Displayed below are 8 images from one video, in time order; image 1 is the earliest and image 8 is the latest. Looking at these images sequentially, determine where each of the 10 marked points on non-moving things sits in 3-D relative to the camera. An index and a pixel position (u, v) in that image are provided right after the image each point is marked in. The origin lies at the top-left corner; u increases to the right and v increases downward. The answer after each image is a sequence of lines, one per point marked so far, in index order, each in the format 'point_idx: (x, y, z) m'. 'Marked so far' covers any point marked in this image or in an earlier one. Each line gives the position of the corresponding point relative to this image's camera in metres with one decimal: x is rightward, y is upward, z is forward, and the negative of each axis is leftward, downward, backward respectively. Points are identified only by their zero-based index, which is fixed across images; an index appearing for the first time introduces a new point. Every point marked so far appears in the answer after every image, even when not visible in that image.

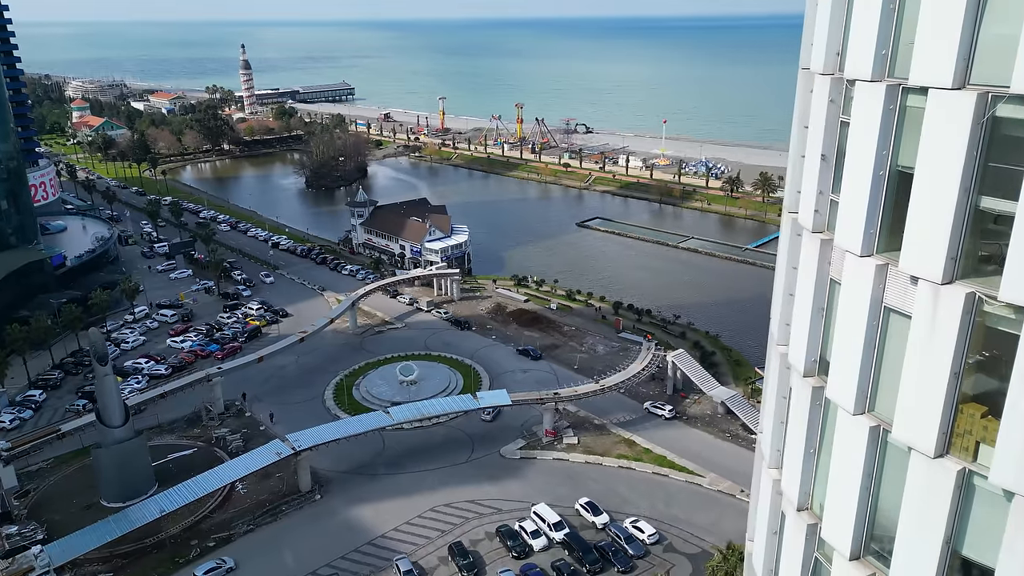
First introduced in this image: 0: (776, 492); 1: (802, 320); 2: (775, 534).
0: (+3.8, -3.0, +10.4) m
1: (+3.7, -0.4, +9.3) m
2: (+3.9, -3.6, +10.5) m
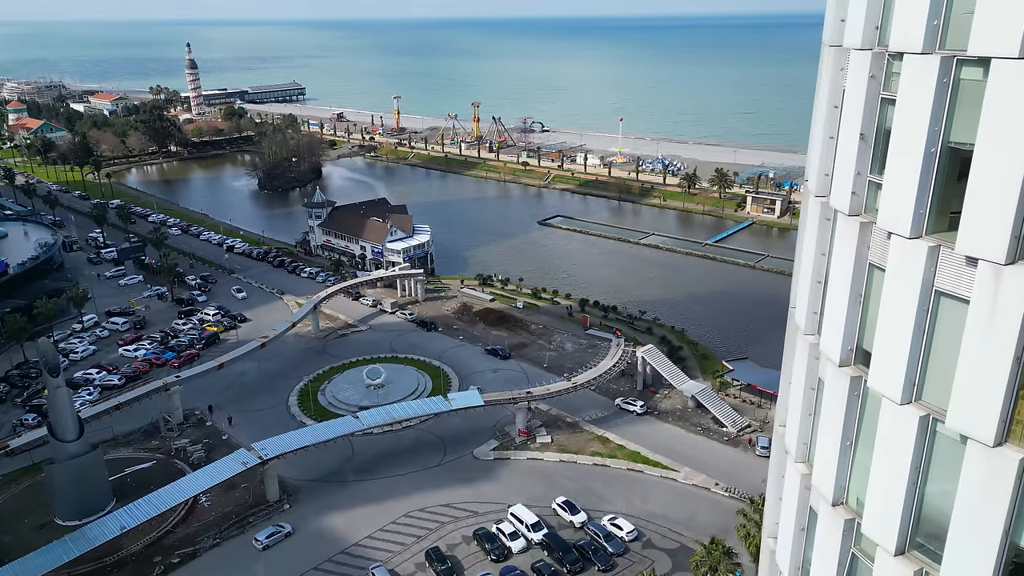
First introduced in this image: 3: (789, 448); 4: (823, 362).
0: (+4.1, -2.8, +10.0) m
1: (+4.0, -0.2, +8.9) m
2: (+4.1, -3.4, +10.2) m
3: (+4.0, -2.3, +10.4) m
4: (+4.1, -1.0, +9.4) m
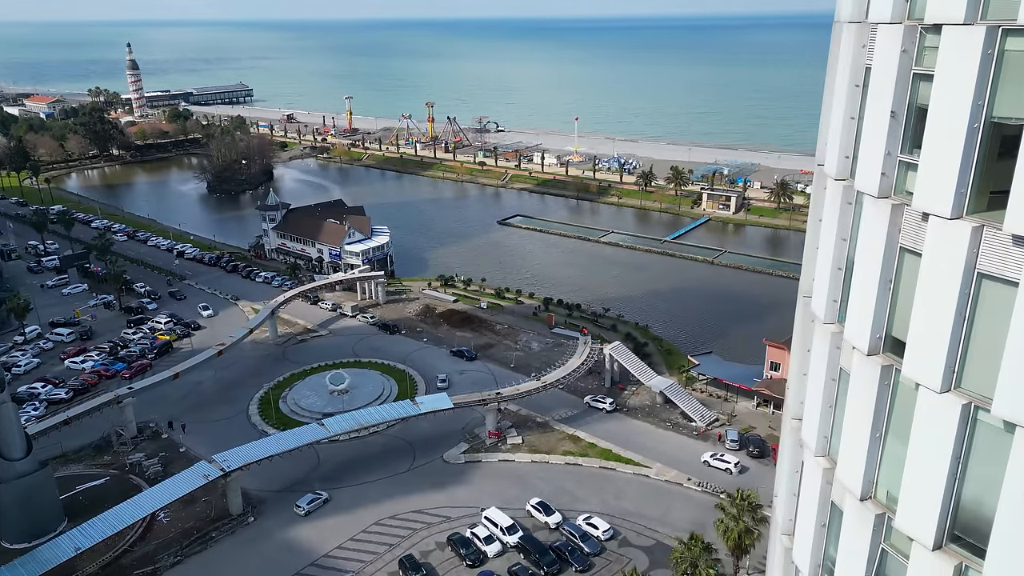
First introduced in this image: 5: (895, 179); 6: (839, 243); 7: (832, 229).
0: (+4.2, -2.6, +9.7) m
1: (+4.2, 0.0, +8.6) m
2: (+4.3, -3.3, +9.8) m
3: (+4.1, -2.2, +10.1) m
4: (+4.2, -0.8, +9.0) m
5: (+4.3, +1.2, +8.1) m
6: (+4.2, +0.6, +9.1) m
7: (+4.1, +0.8, +9.2) m
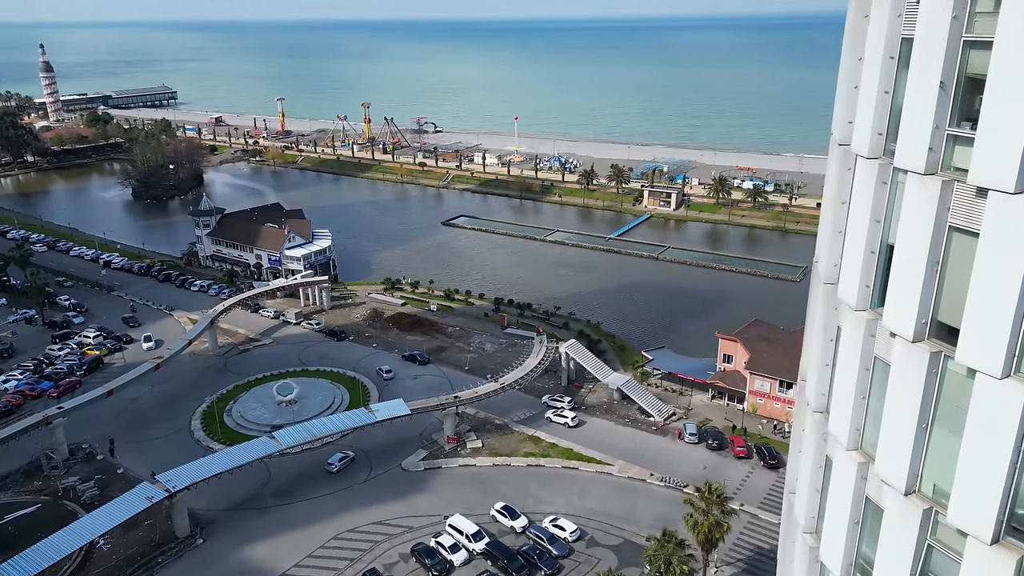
0: (+4.5, -2.4, +9.2) m
1: (+4.4, +0.2, +8.1) m
2: (+4.5, -3.1, +9.4) m
3: (+4.3, -2.0, +9.6) m
4: (+4.5, -0.6, +8.6) m
5: (+4.6, +1.4, +7.6) m
6: (+4.4, +0.8, +8.6) m
7: (+4.3, +1.0, +8.8) m
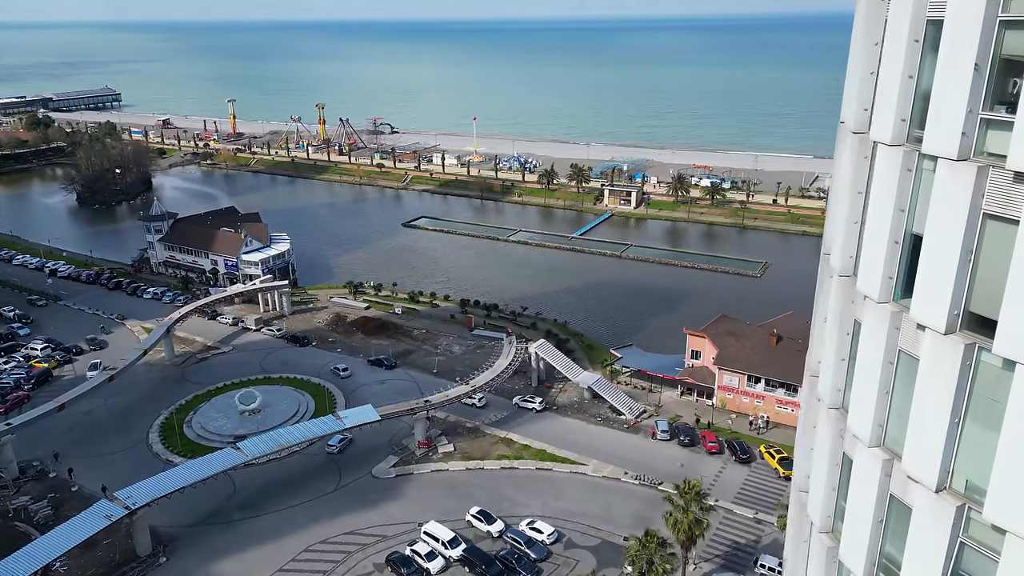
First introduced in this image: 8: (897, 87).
0: (+4.7, -2.3, +8.9) m
1: (+4.6, +0.3, +7.8) m
2: (+4.7, -3.0, +9.1) m
3: (+4.5, -1.9, +9.4) m
4: (+4.6, -0.5, +8.3) m
5: (+4.8, +1.5, +7.4) m
6: (+4.5, +0.9, +8.4) m
7: (+4.4, +1.1, +8.5) m
8: (+4.4, +2.3, +8.2) m
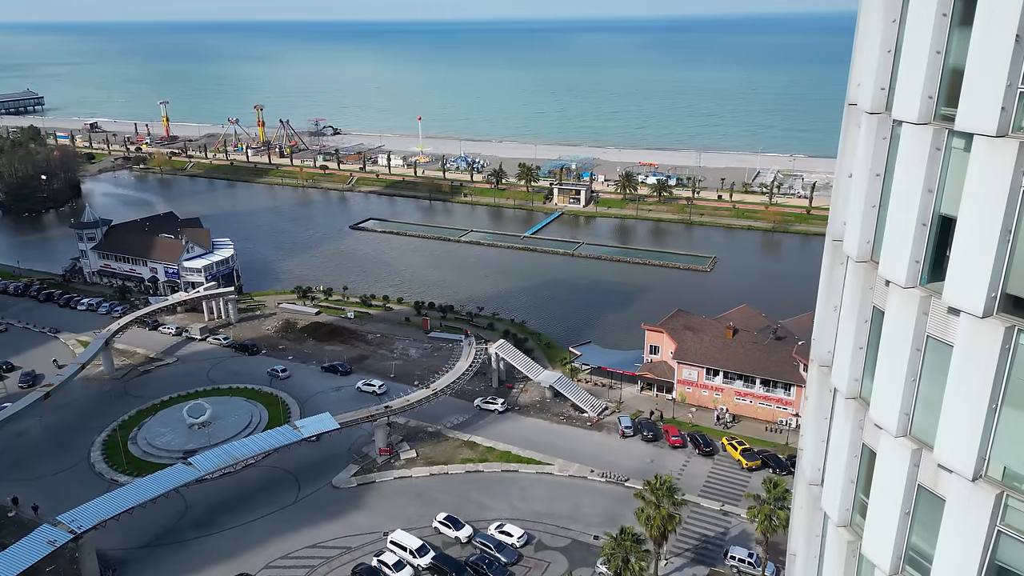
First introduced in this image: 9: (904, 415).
0: (+4.9, -2.1, +8.7) m
1: (+4.8, +0.4, +7.6) m
2: (+4.9, -2.8, +8.9) m
3: (+4.6, -1.7, +9.1) m
4: (+4.8, -0.3, +8.1) m
5: (+5.0, +1.7, +7.1) m
6: (+4.7, +1.0, +8.1) m
7: (+4.6, +1.3, +8.2) m
8: (+4.6, +2.5, +7.9) m
9: (+4.8, -1.5, +8.7) m
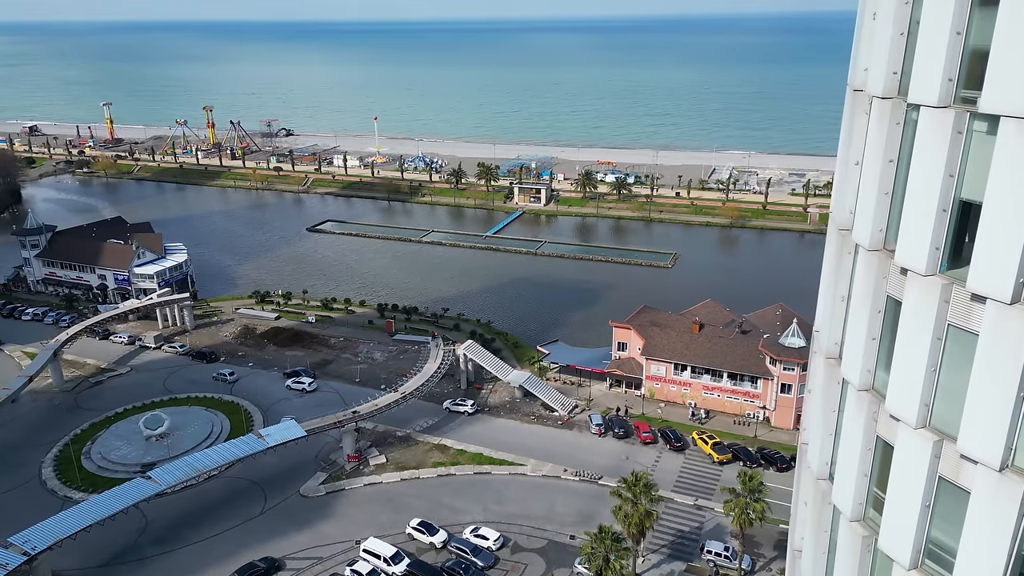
0: (+5.0, -2.0, +8.5) m
1: (+5.0, +0.6, +7.4) m
2: (+5.1, -2.6, +8.7) m
3: (+4.8, -1.6, +8.9) m
4: (+5.0, -0.2, +7.9) m
5: (+5.2, +1.9, +6.9) m
6: (+4.8, +1.2, +7.9) m
7: (+4.7, +1.4, +8.0) m
8: (+4.6, +2.6, +7.7) m
9: (+4.9, -1.4, +8.6) m
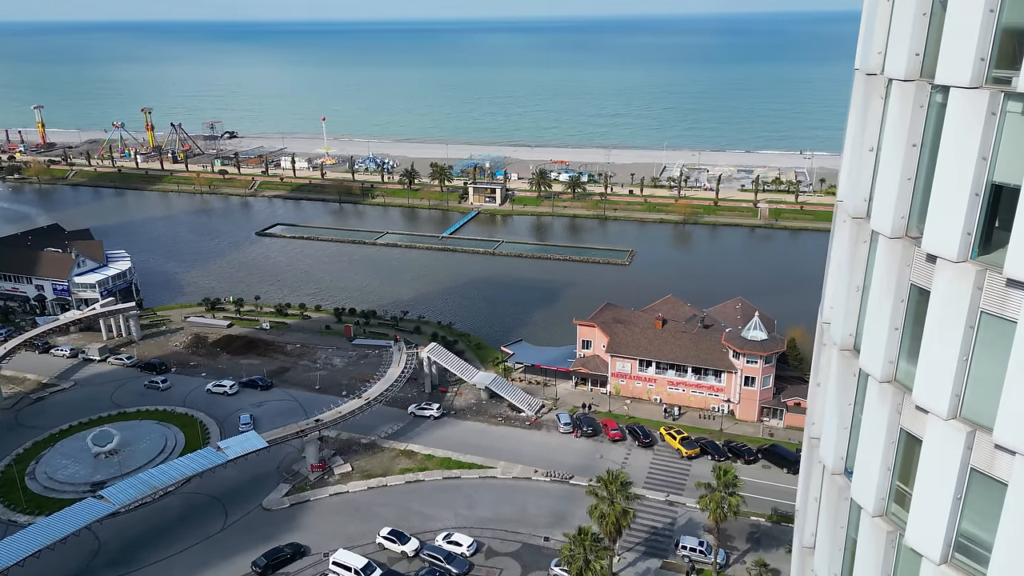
0: (+5.3, -1.8, +8.3) m
1: (+5.3, +0.7, +7.2) m
2: (+5.3, -2.5, +8.5) m
3: (+5.0, -1.4, +8.7) m
4: (+5.2, 0.0, +7.7) m
5: (+5.4, +2.0, +6.7) m
6: (+5.0, +1.3, +7.7) m
7: (+4.9, +1.5, +7.8) m
8: (+4.8, +2.8, +7.5) m
9: (+5.1, -1.3, +8.3) m
